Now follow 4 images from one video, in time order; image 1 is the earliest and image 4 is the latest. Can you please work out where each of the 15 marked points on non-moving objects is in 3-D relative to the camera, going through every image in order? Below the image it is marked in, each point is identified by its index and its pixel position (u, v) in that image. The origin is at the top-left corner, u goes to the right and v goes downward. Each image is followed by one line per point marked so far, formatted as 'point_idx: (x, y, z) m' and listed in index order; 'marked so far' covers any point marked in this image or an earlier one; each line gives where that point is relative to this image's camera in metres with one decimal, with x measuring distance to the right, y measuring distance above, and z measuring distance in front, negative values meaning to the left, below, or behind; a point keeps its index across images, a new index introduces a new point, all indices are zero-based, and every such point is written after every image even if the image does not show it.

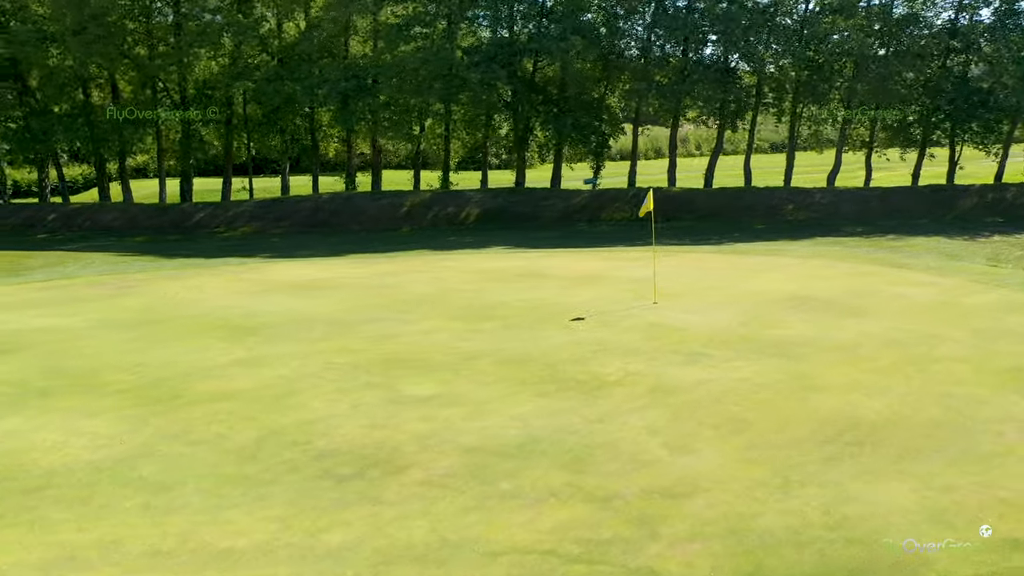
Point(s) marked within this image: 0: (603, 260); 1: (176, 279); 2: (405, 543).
0: (+2.0, +0.6, +18.7) m
1: (-7.2, +0.2, +17.6) m
2: (-0.9, -2.1, +6.8) m
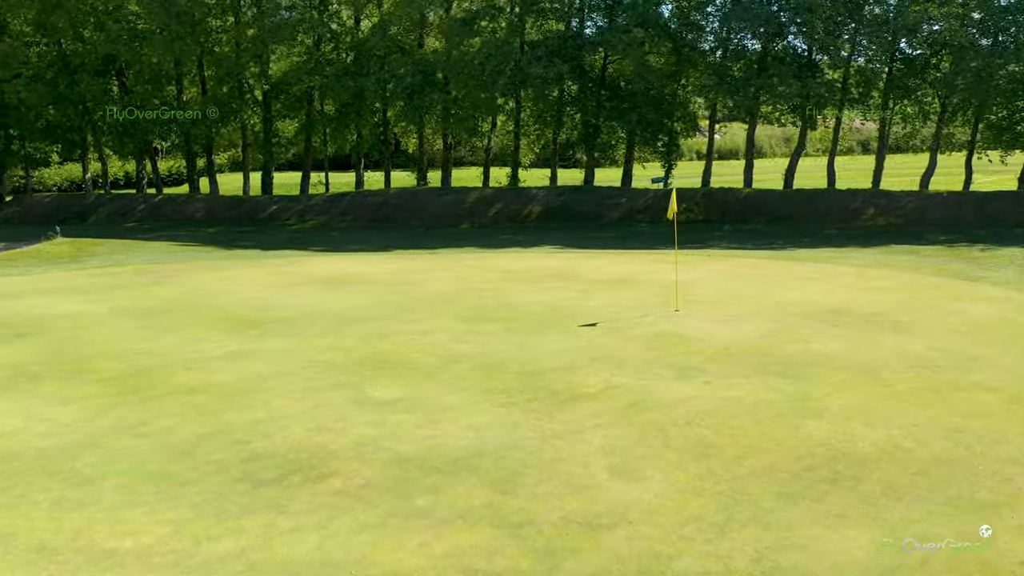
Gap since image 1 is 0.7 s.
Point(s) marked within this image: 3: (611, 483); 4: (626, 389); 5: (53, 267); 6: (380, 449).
0: (+2.8, +0.6, +17.8) m
1: (-6.5, +0.4, +18.0) m
2: (-1.8, -2.1, +6.4) m
3: (+0.9, -1.8, +7.5) m
4: (+1.4, -1.2, +9.9) m
5: (-10.5, +0.5, +18.7) m
6: (-1.3, -1.6, +8.4) m
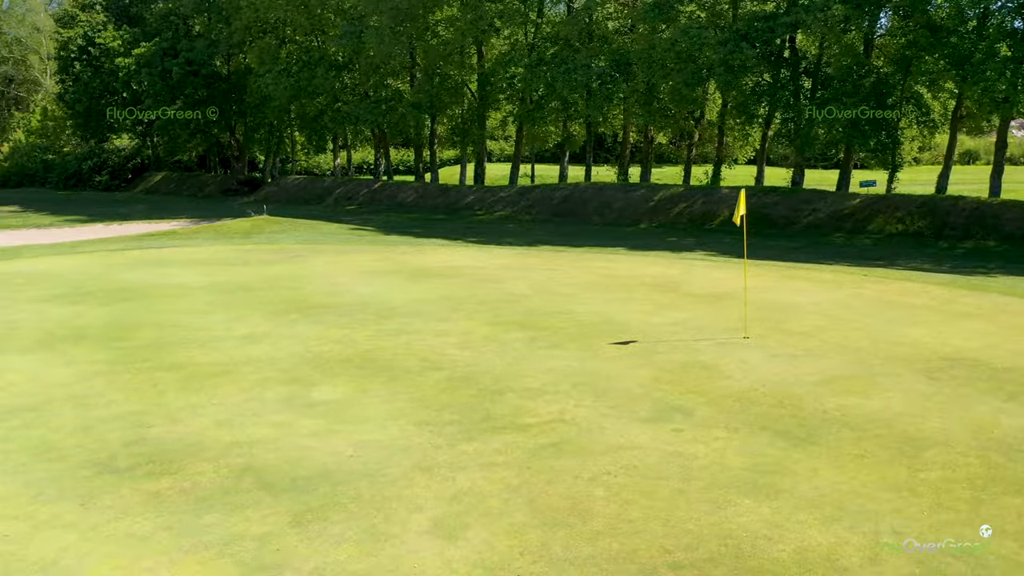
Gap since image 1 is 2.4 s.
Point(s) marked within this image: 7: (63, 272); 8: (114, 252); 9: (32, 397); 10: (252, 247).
0: (+4.8, +0.2, +15.1) m
1: (-3.8, +0.8, +18.5) m
2: (-3.6, -2.0, +6.1) m
3: (-0.7, -1.9, +6.2) m
4: (+0.6, -1.4, +8.3) m
5: (-7.3, +1.2, +20.7) m
6: (-2.5, -1.6, +7.8) m
7: (-9.0, +0.3, +16.8) m
8: (-9.3, +0.8, +19.3) m
9: (-5.5, -1.2, +9.5) m
10: (-6.2, +1.0, +19.8) m
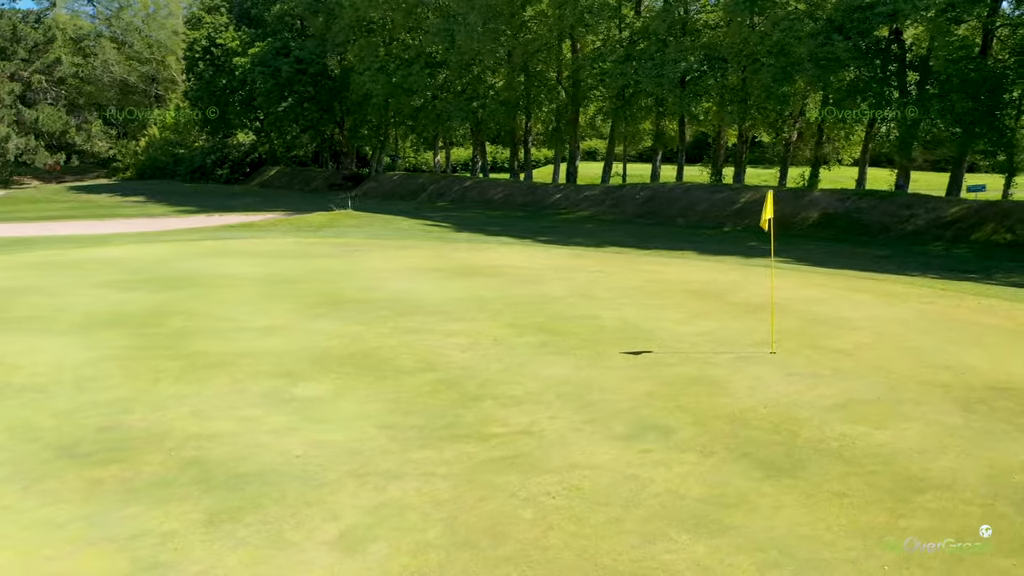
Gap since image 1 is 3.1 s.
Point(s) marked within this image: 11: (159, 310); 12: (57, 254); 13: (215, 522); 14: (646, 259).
0: (+5.5, 0.0, +13.9) m
1: (-2.5, +0.9, +18.6) m
2: (-4.3, -1.9, +6.3) m
3: (-1.4, -1.9, +5.9) m
4: (+0.2, -1.4, +7.8) m
5: (-5.6, +1.4, +21.2) m
6: (-2.9, -1.5, +7.7) m
7: (-8.0, +0.6, +17.6) m
8: (-7.8, +1.1, +20.2) m
9: (-5.6, -1.1, +10.0) m
10: (-4.7, +1.2, +20.2) m
11: (-5.6, -0.4, +13.2) m
12: (-10.3, +0.7, +18.7) m
13: (-2.3, -1.8, +6.3) m
14: (+2.8, +0.6, +17.2) m
